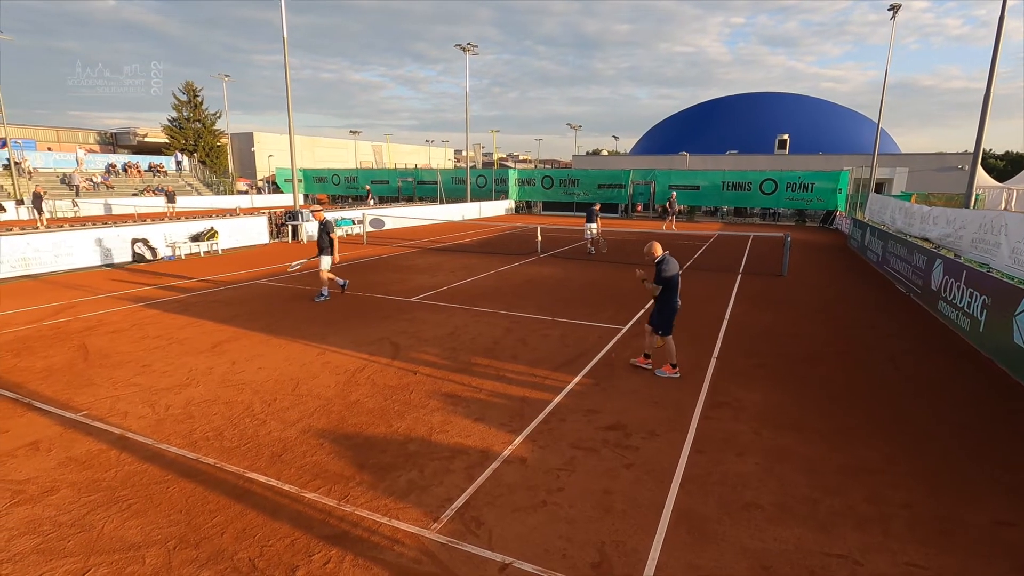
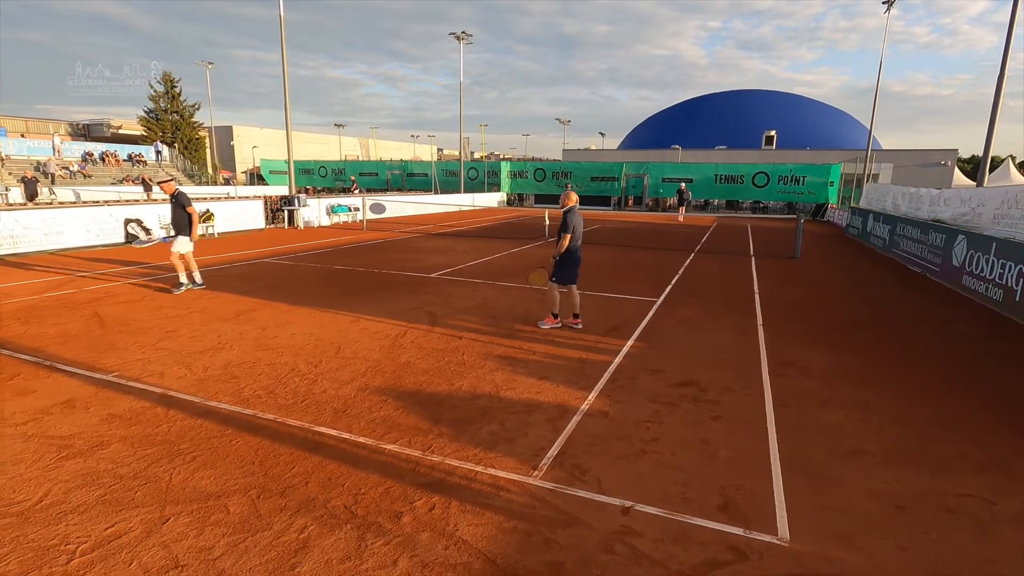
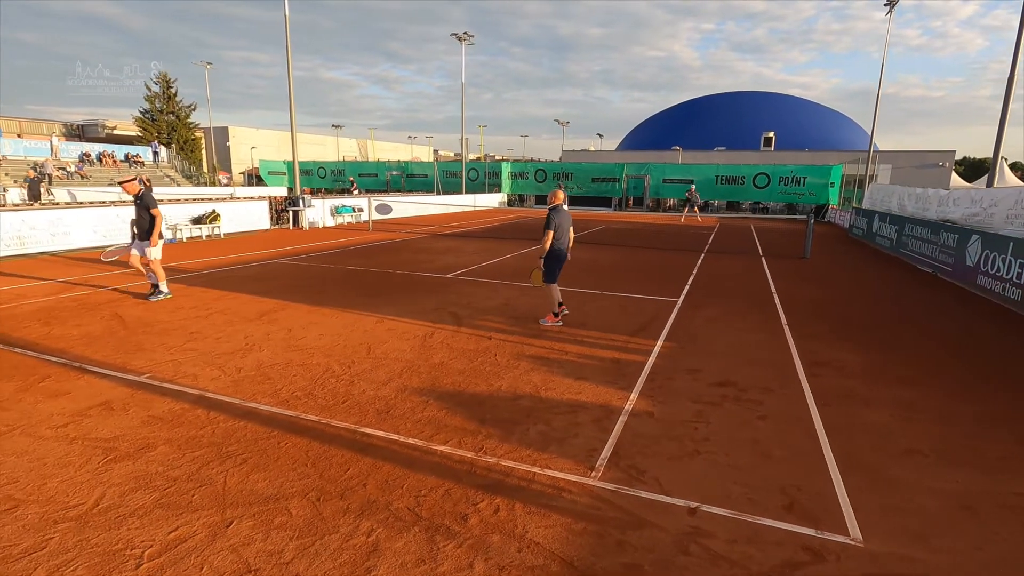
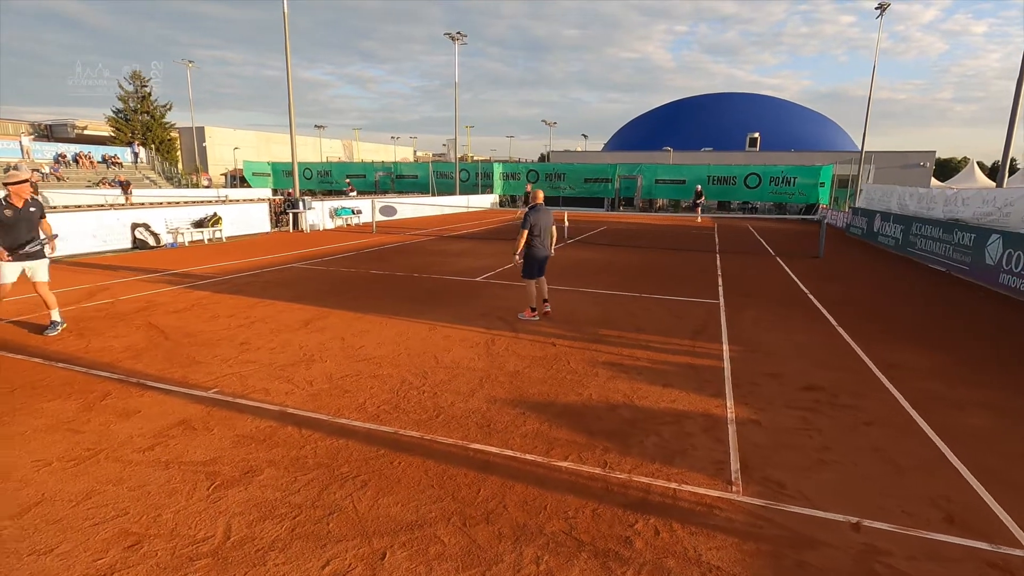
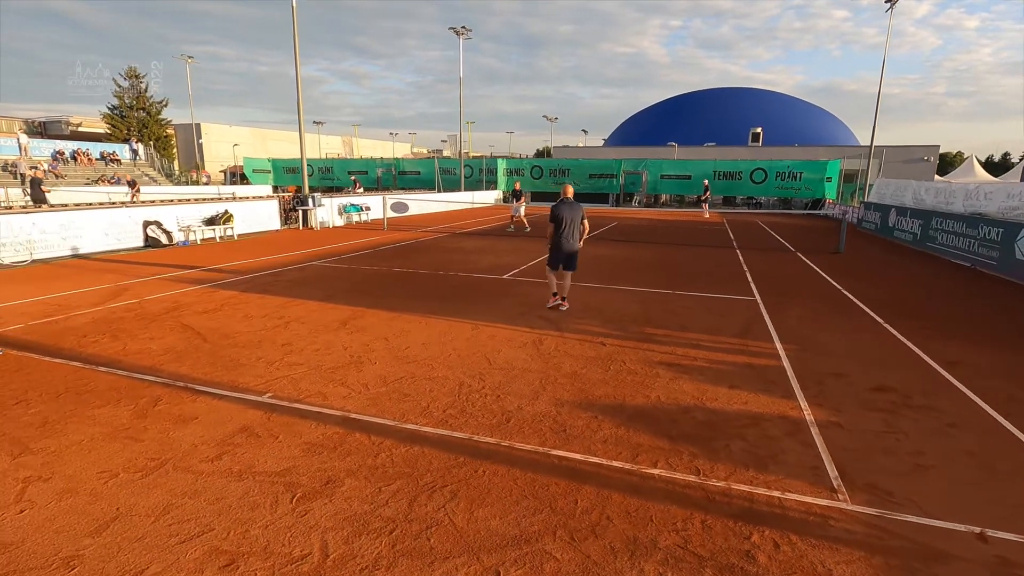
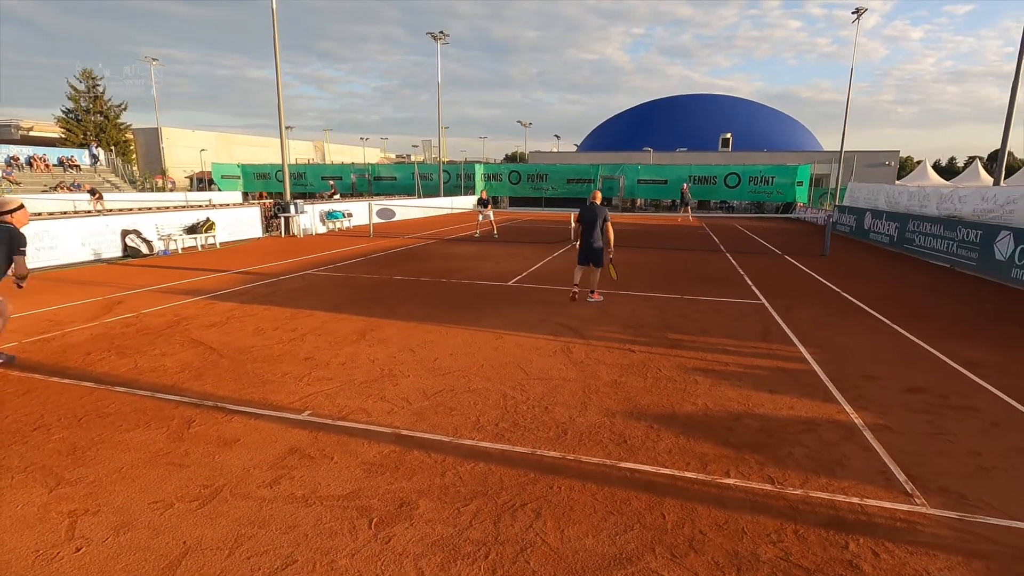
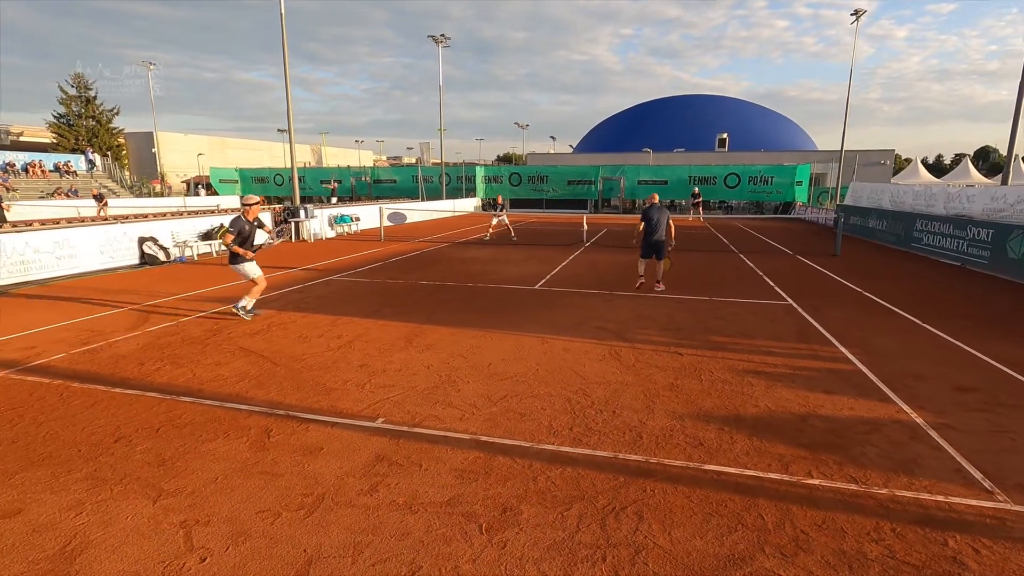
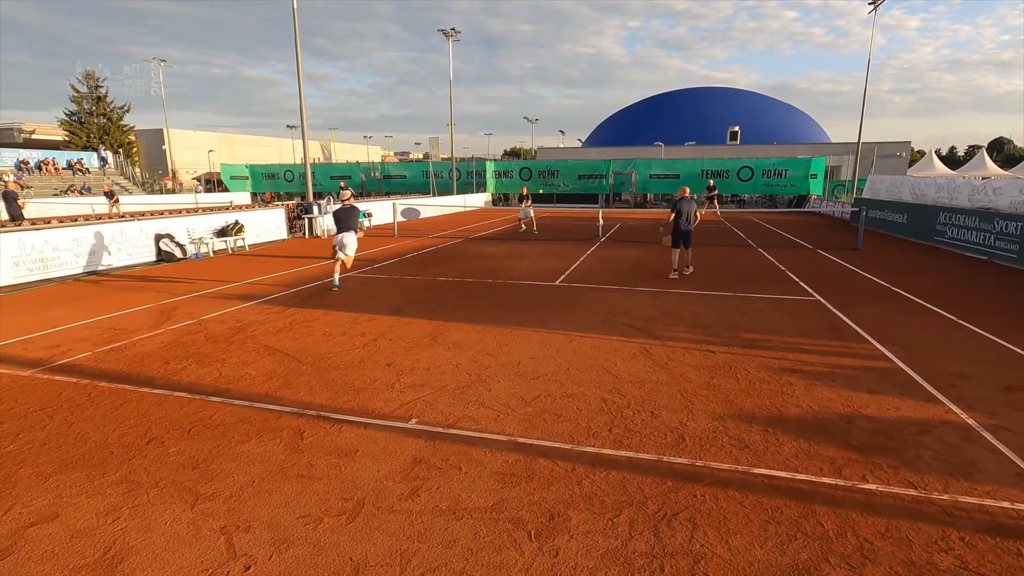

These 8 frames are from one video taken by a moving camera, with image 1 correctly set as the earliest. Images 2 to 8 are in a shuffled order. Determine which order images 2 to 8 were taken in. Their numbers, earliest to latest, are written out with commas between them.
2, 3, 4, 5, 6, 7, 8
